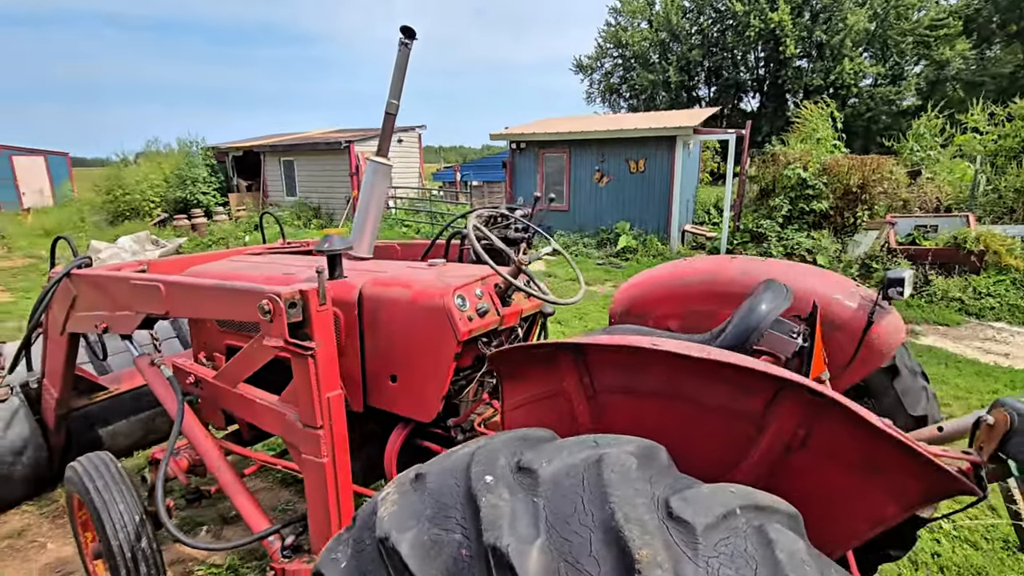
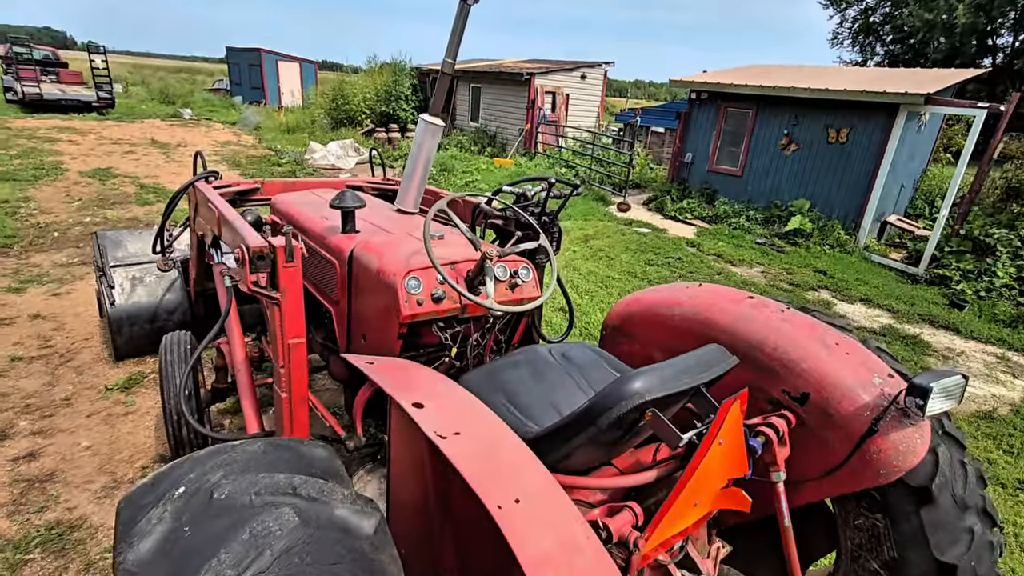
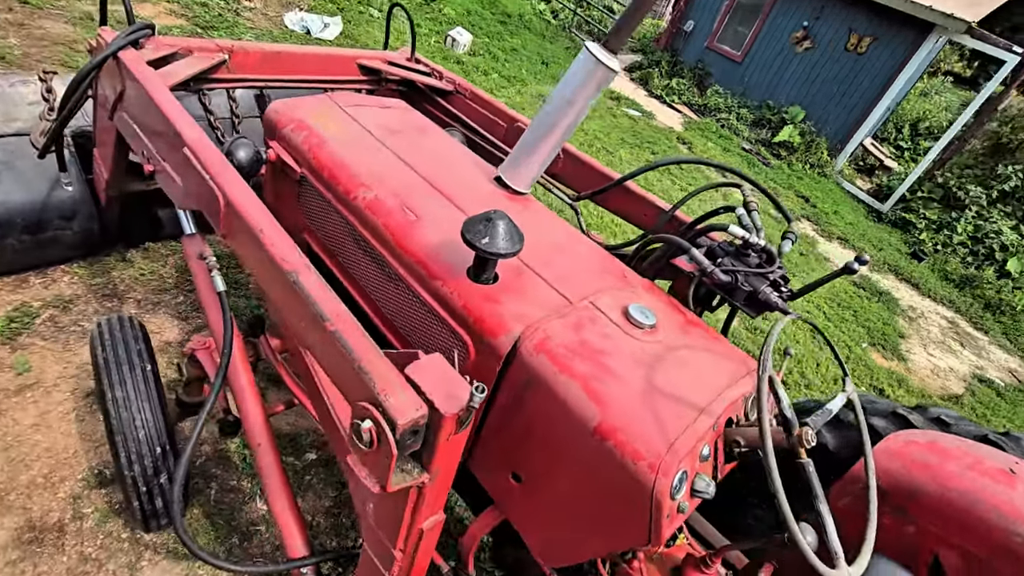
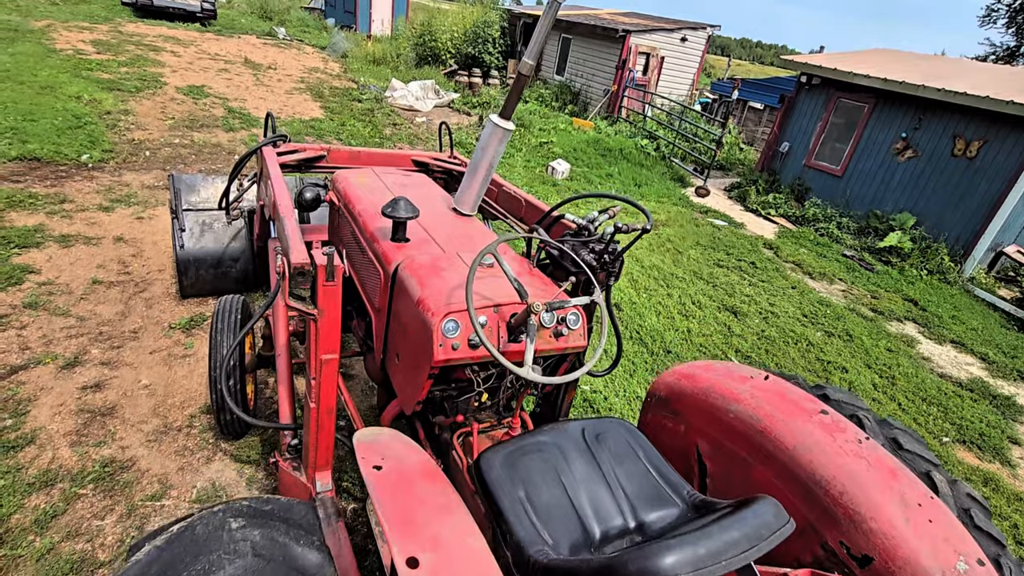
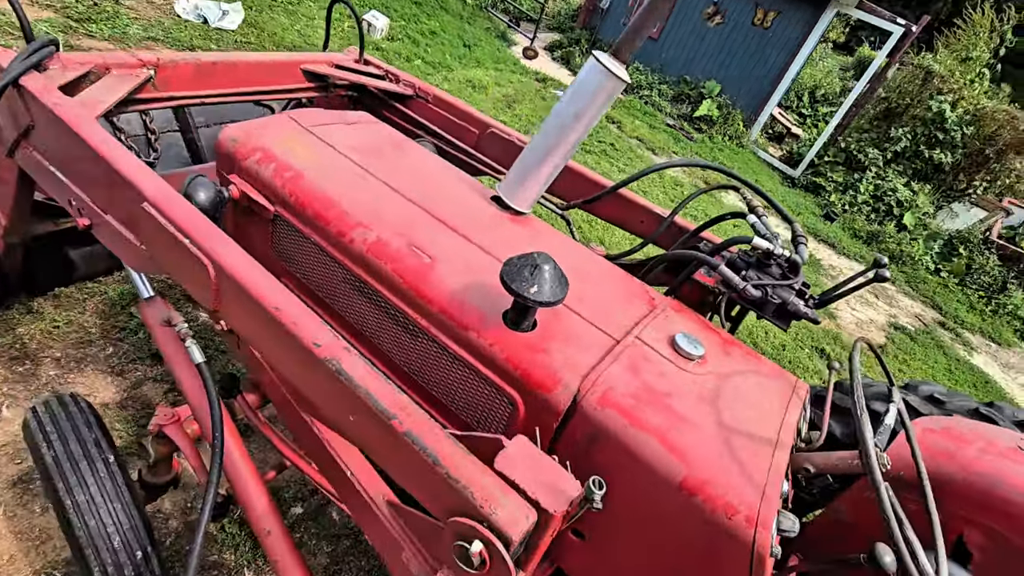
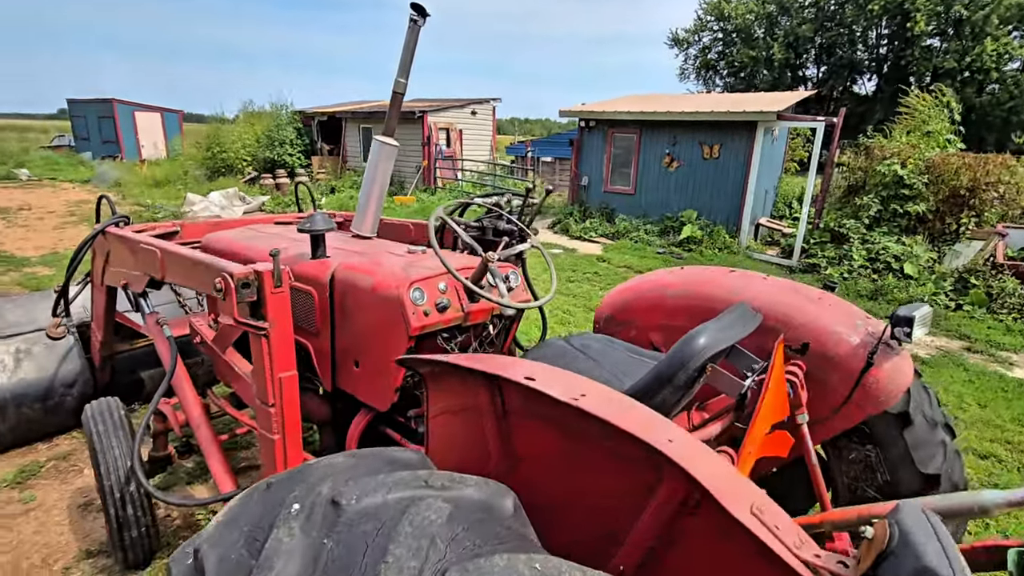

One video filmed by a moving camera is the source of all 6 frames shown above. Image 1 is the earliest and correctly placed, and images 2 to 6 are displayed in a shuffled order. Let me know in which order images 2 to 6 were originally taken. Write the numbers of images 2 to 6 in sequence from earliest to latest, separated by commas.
6, 2, 4, 3, 5
